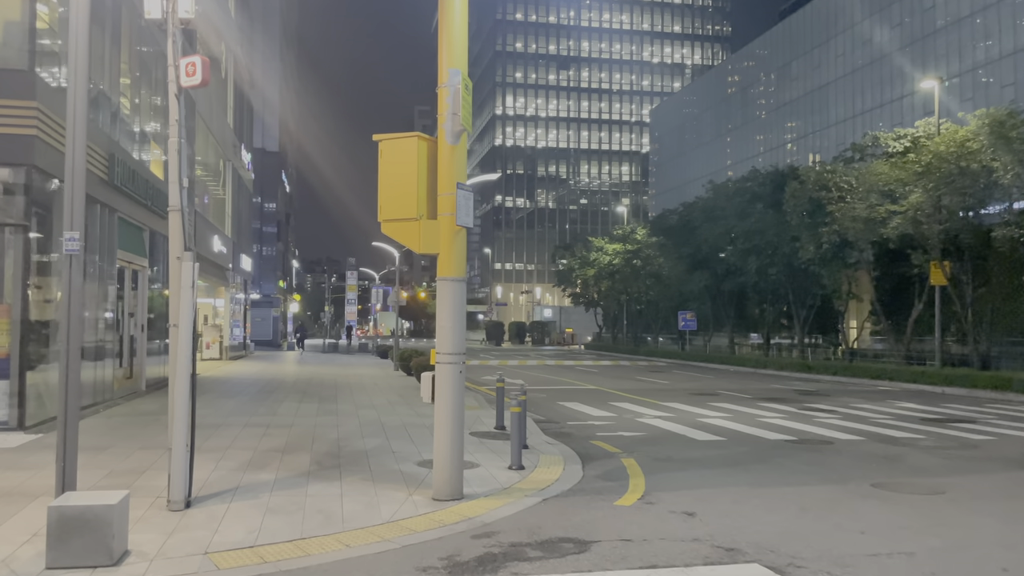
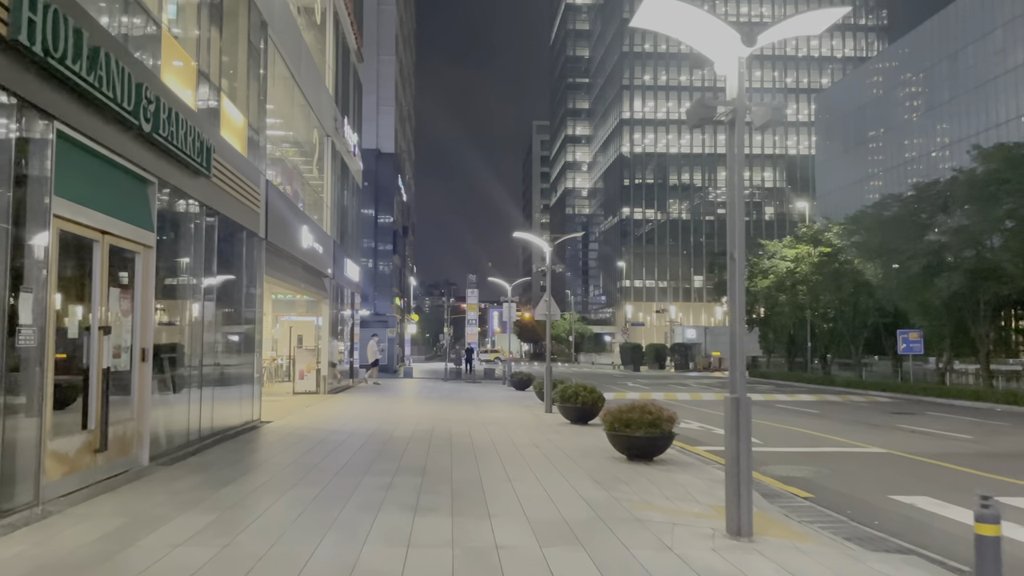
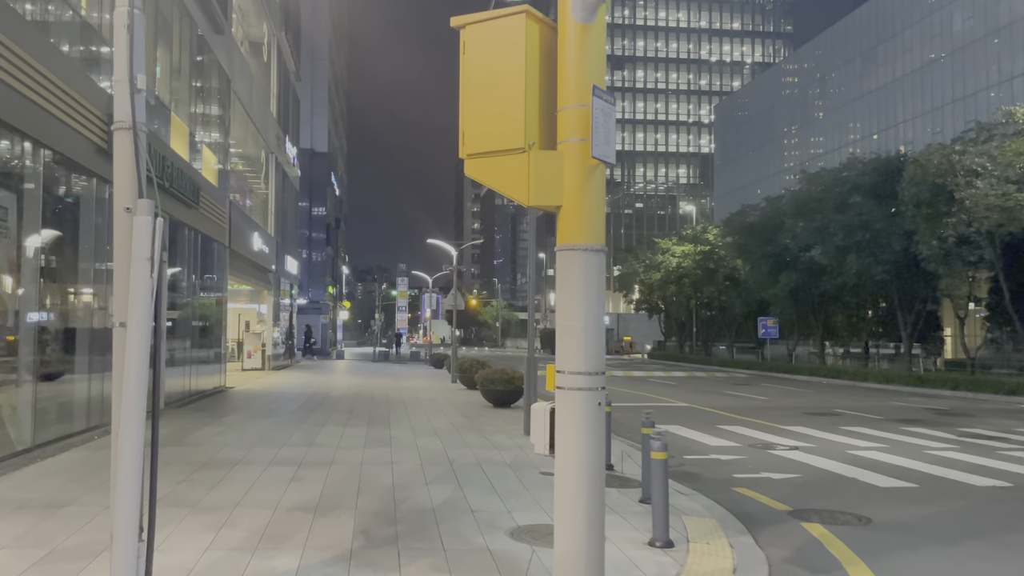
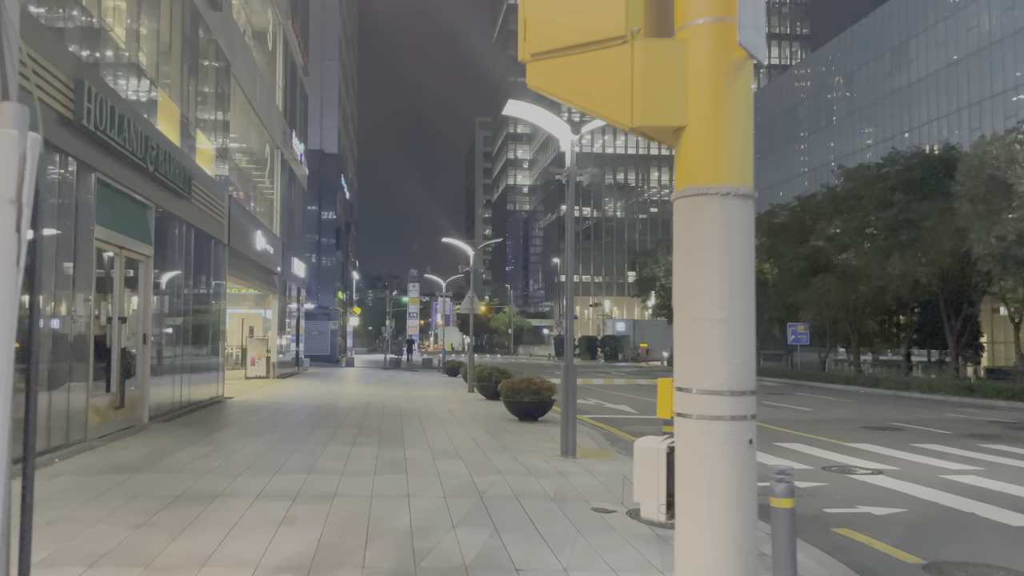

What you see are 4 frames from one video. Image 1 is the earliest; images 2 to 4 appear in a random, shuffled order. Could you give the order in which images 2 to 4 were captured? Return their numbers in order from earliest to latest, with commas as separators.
3, 4, 2
